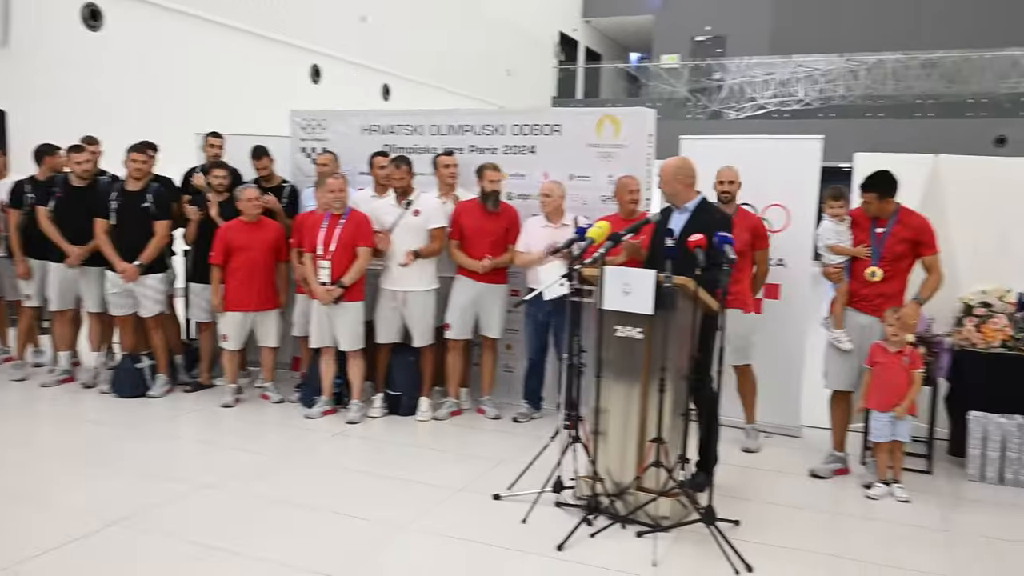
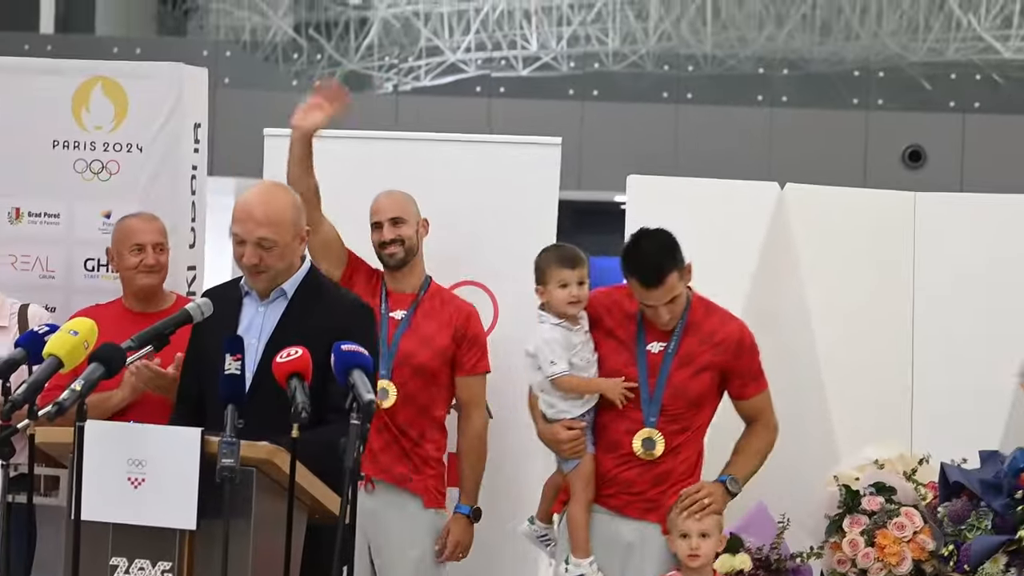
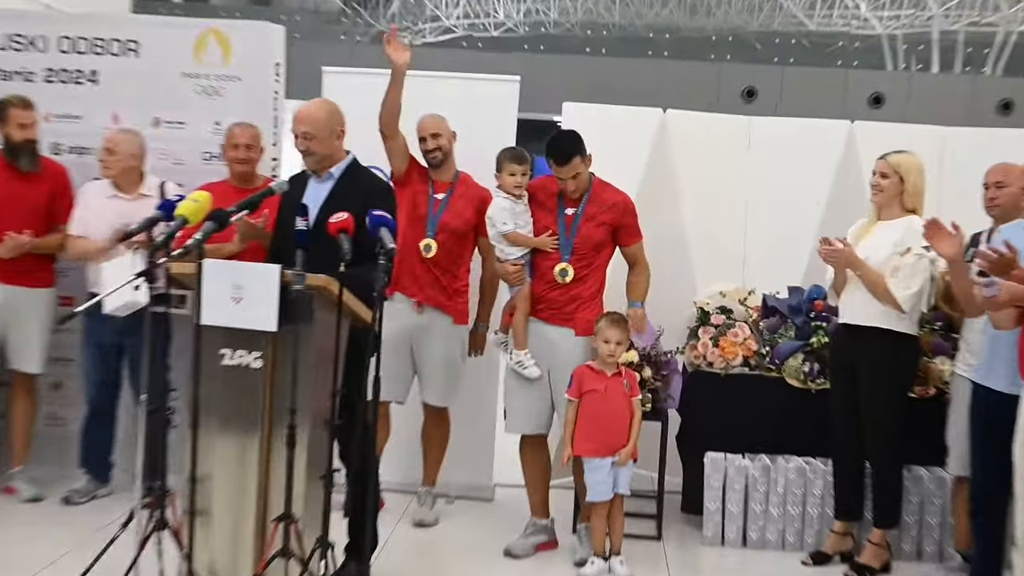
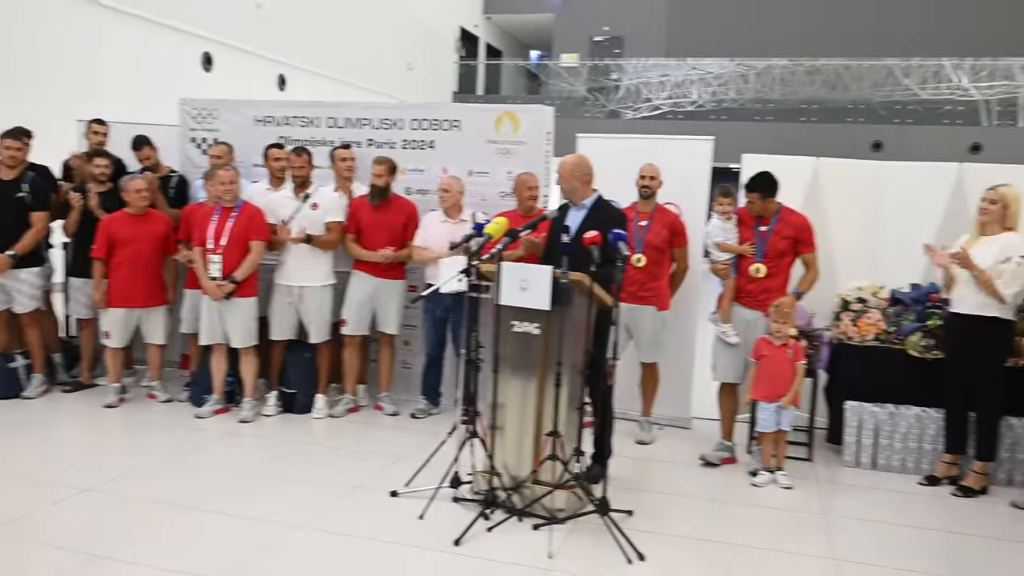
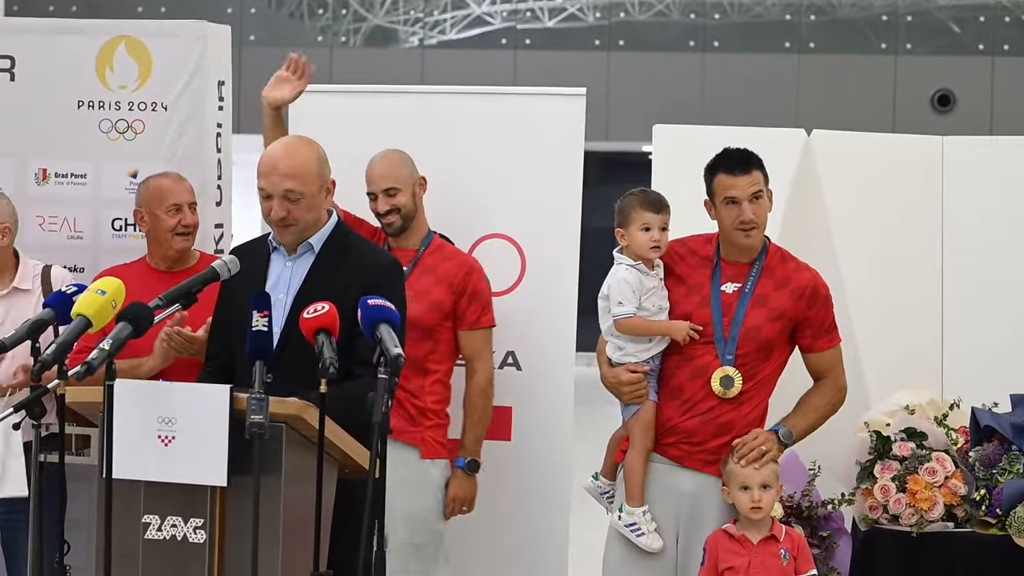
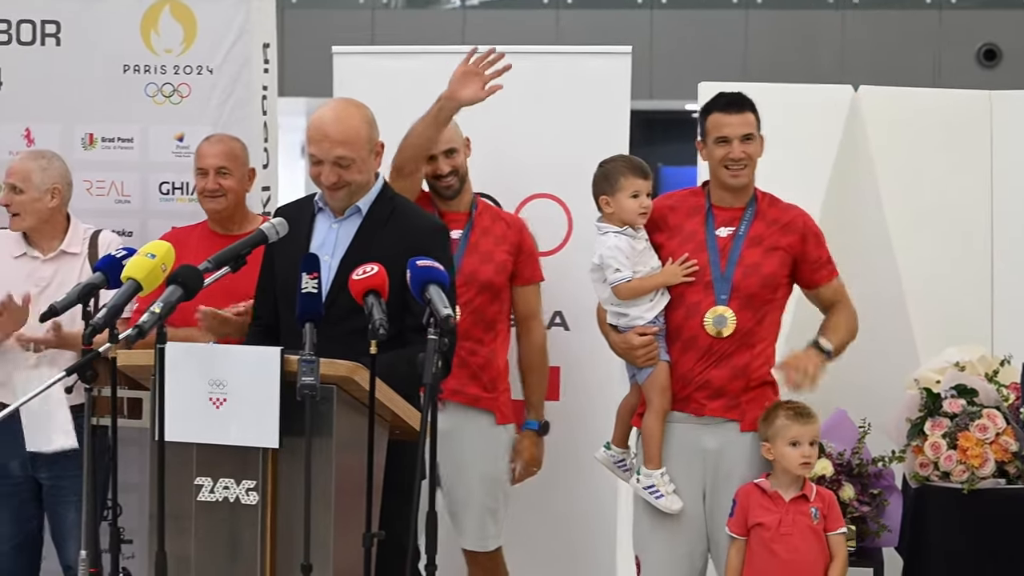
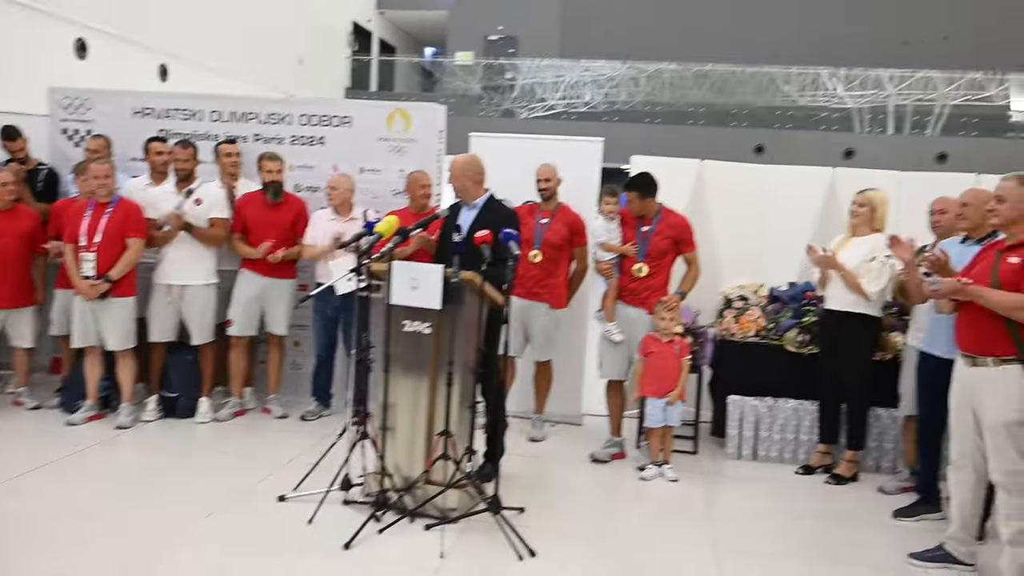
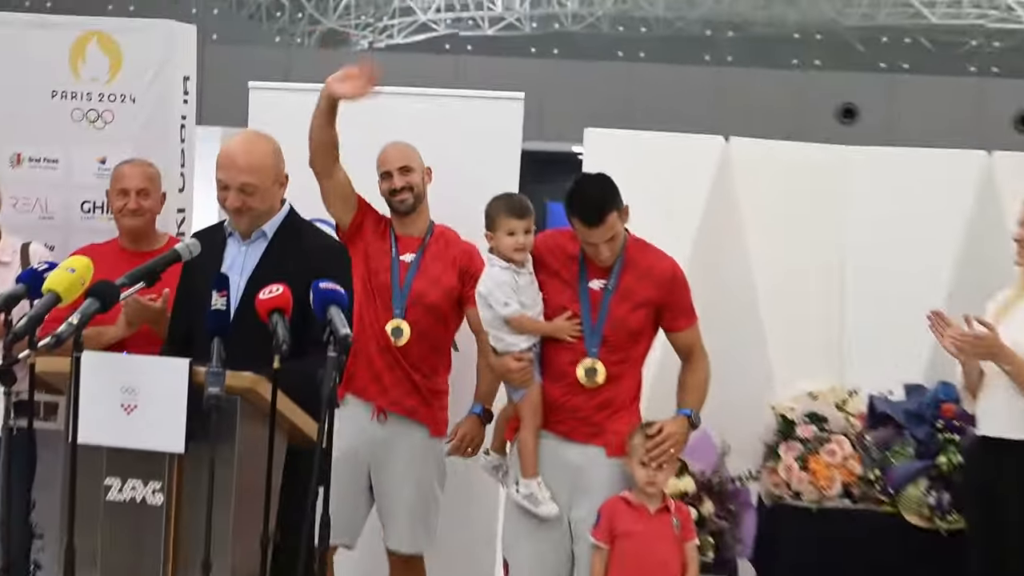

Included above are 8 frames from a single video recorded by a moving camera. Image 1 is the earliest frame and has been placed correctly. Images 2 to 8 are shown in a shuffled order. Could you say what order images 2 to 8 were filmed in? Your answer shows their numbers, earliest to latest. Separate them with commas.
4, 7, 3, 8, 2, 5, 6
